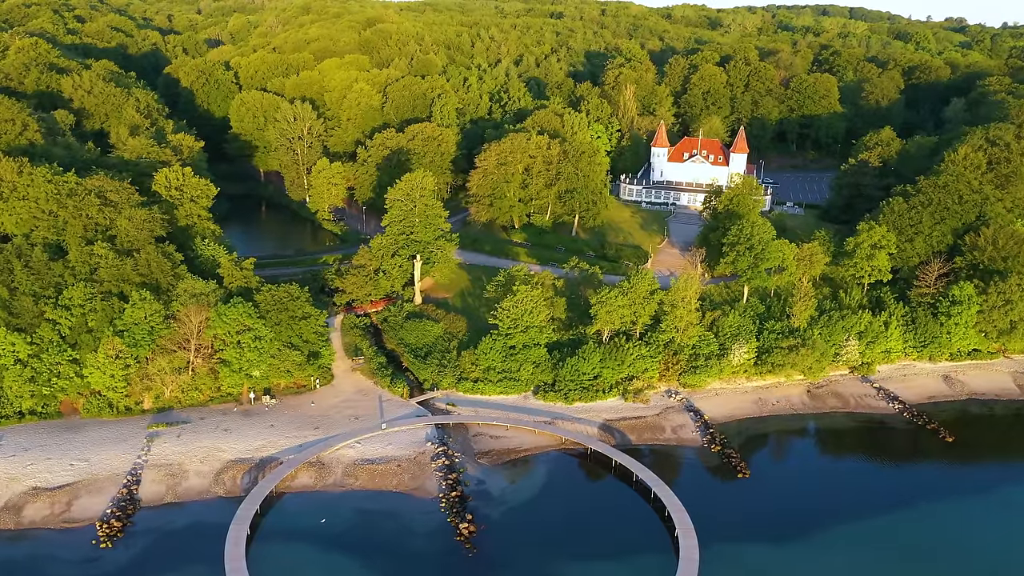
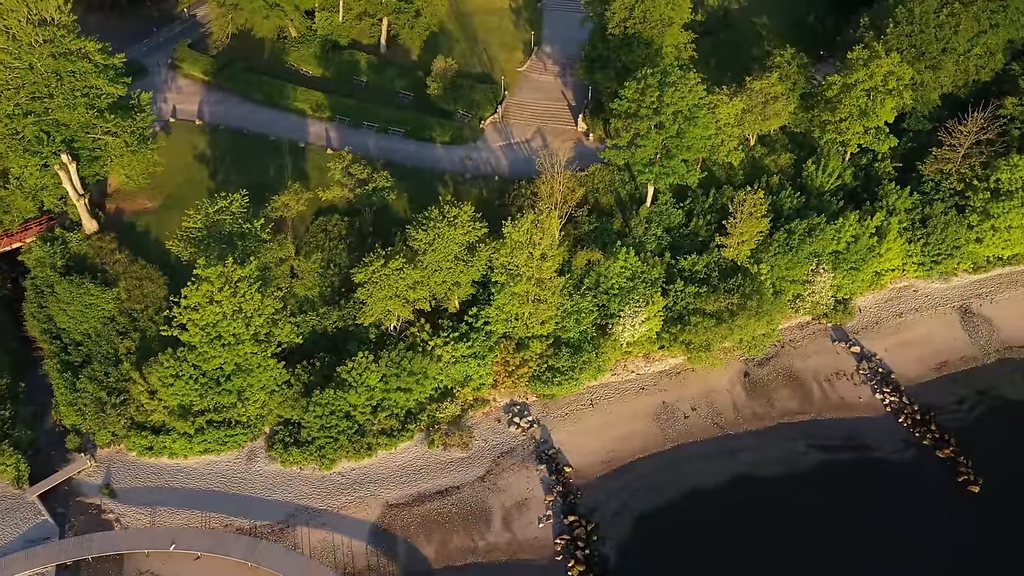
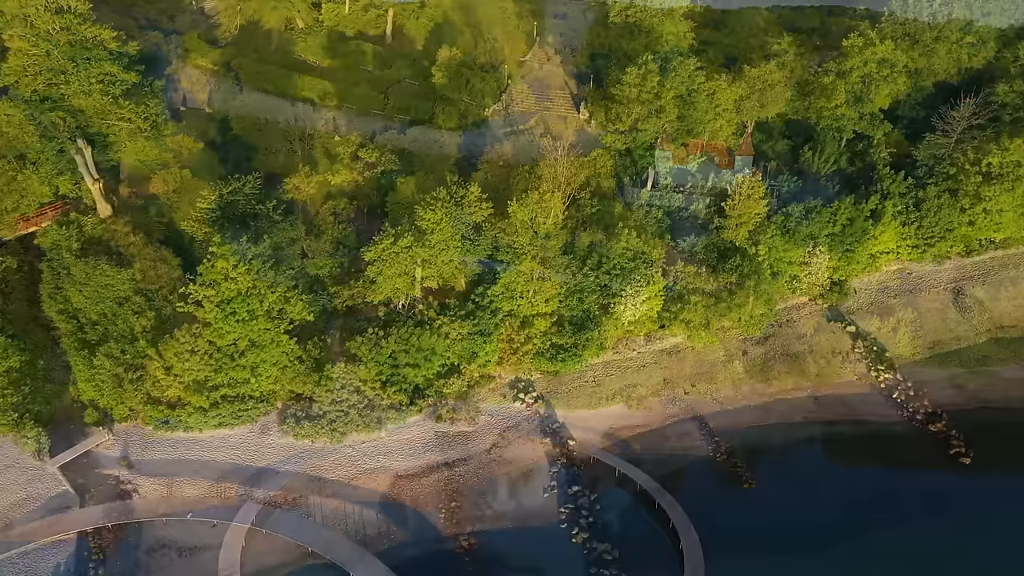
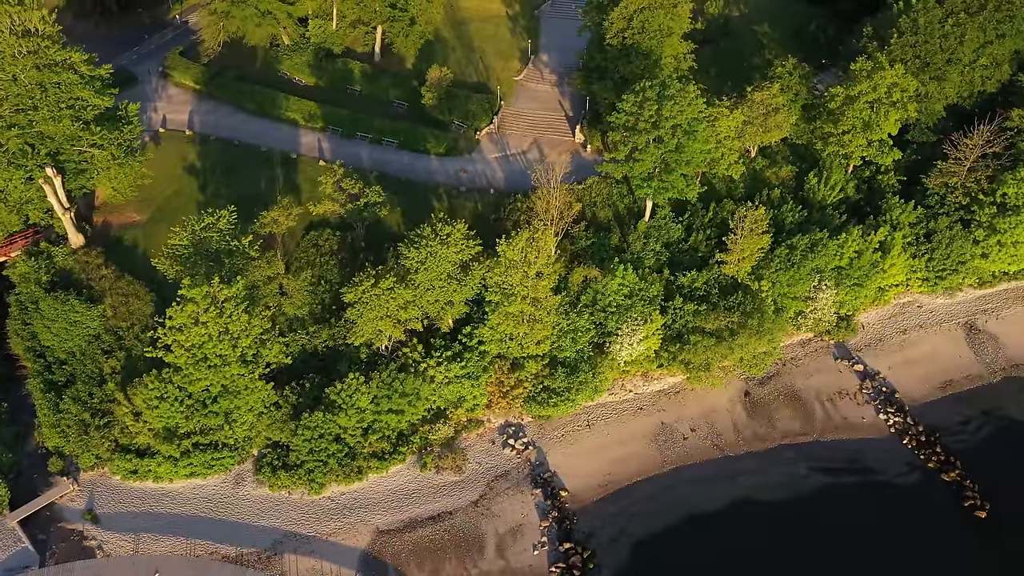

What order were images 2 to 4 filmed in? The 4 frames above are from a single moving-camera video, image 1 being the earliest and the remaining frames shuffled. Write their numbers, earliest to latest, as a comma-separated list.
3, 2, 4
